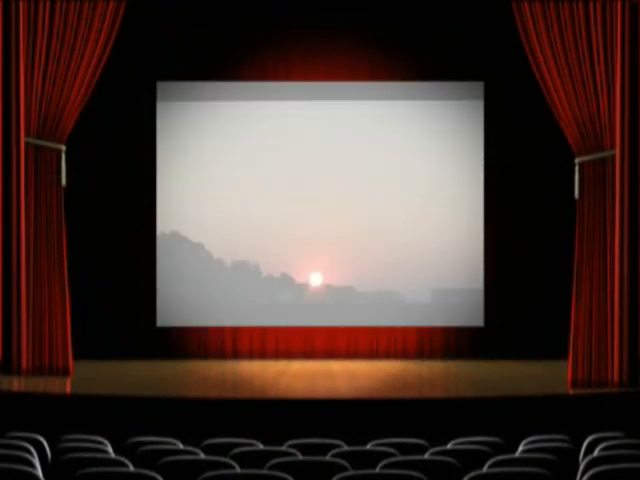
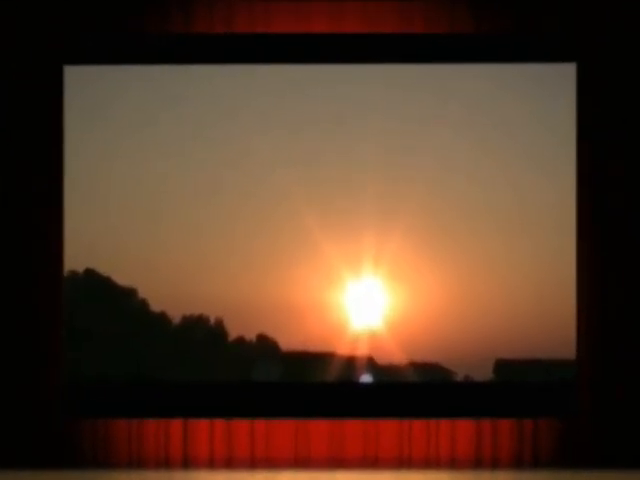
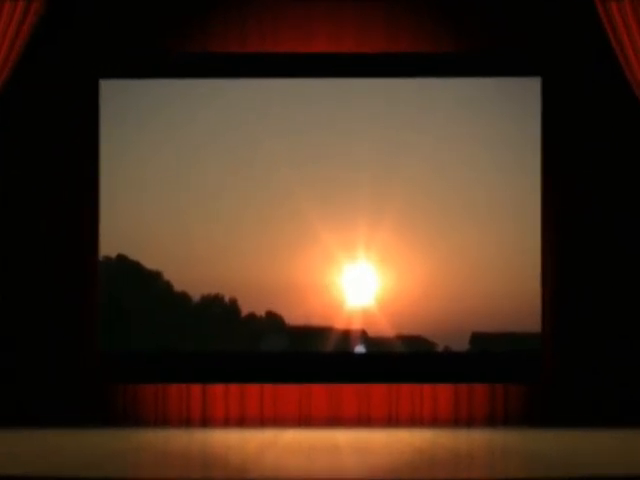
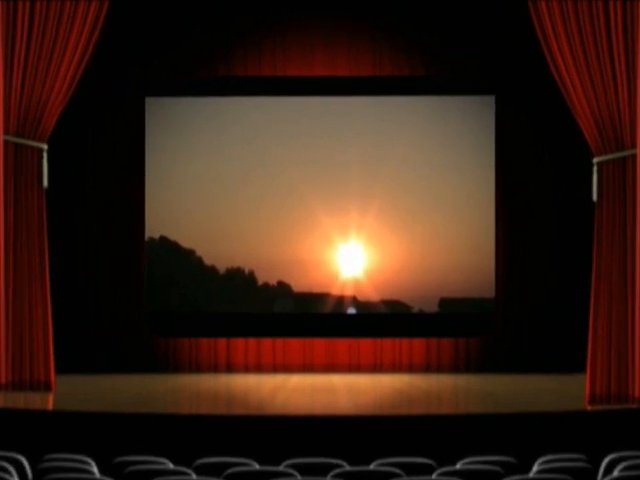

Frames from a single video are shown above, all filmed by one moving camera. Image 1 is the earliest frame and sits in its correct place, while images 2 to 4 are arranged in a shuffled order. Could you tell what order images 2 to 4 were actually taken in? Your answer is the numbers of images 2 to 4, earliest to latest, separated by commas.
4, 3, 2
